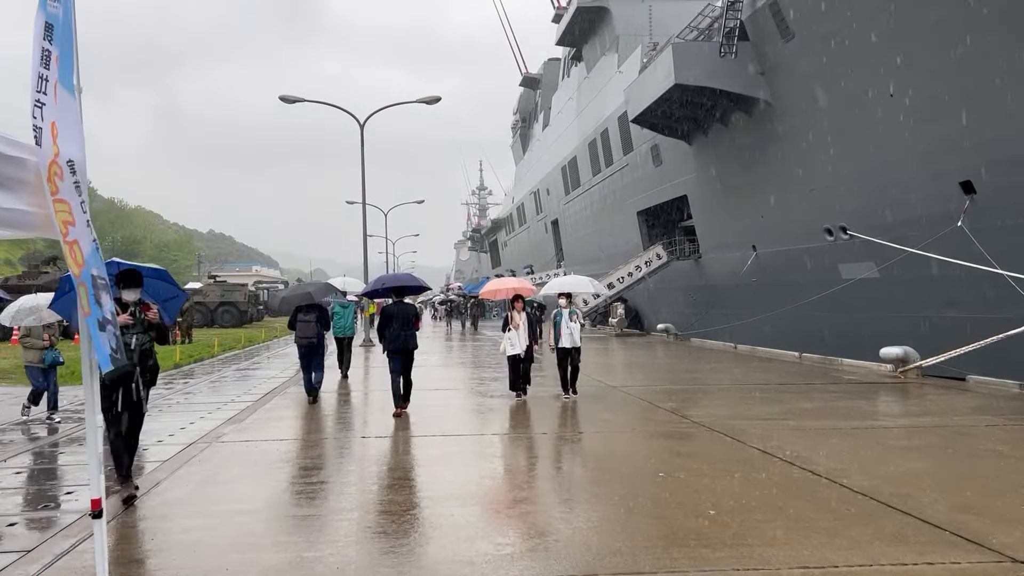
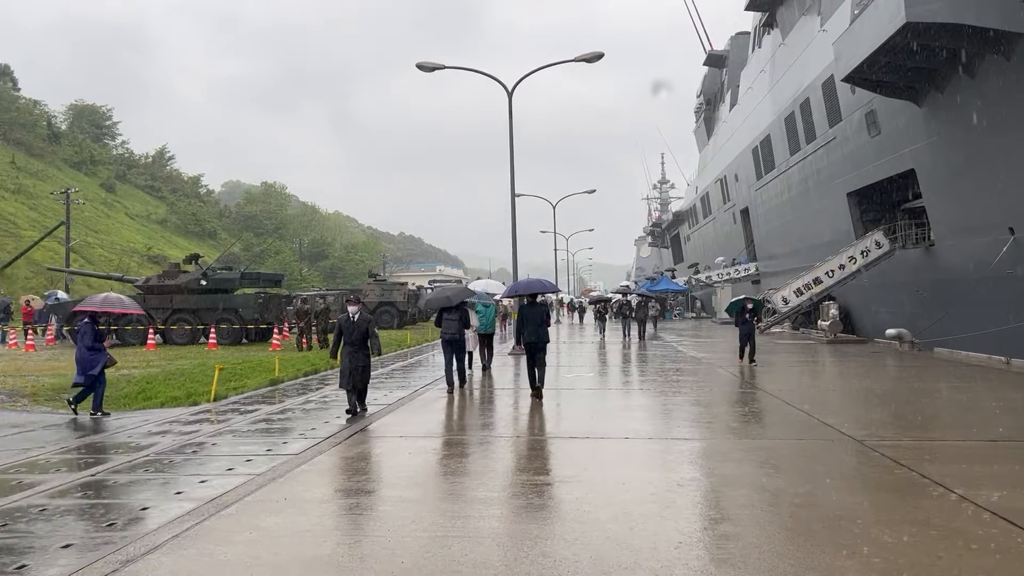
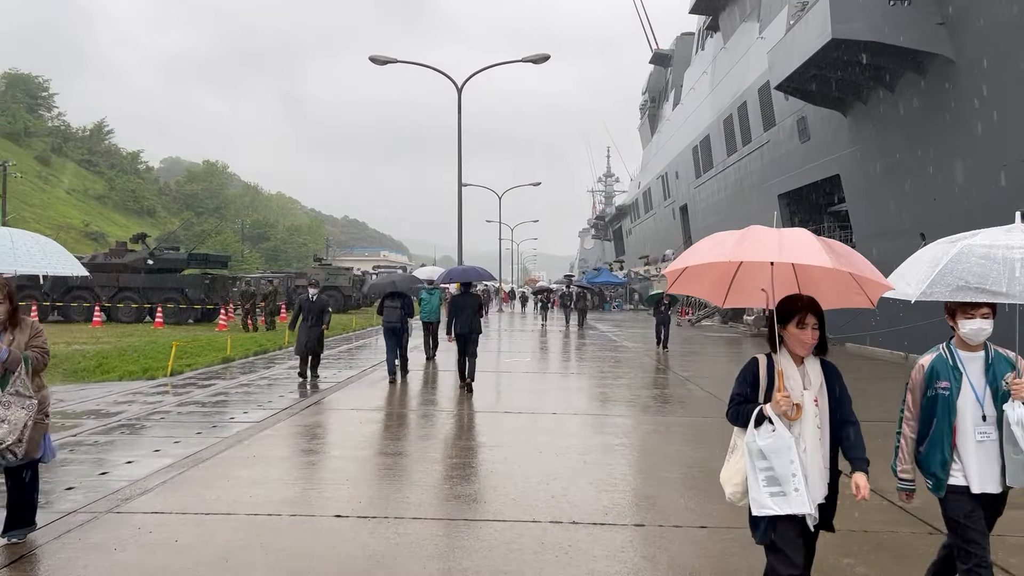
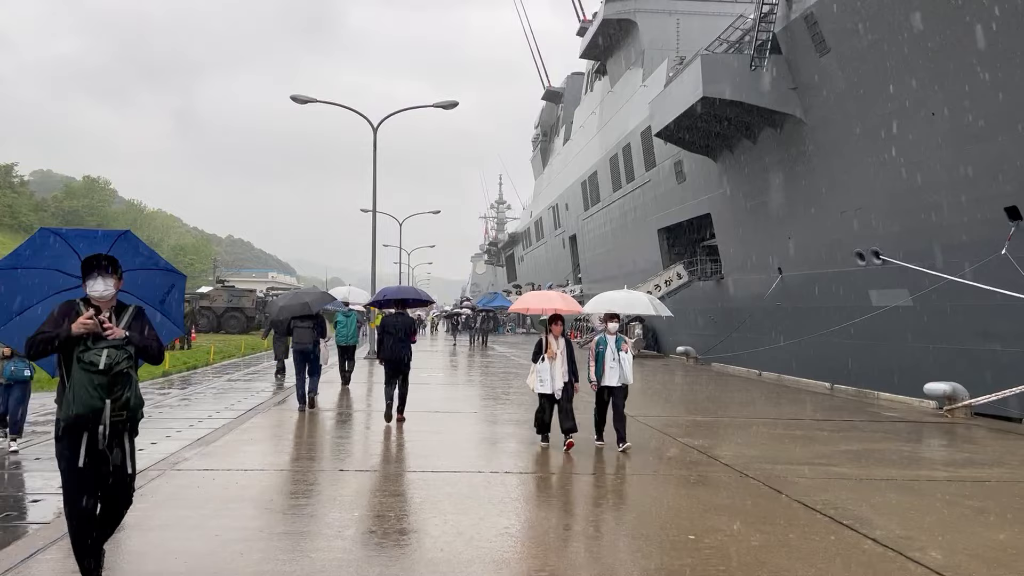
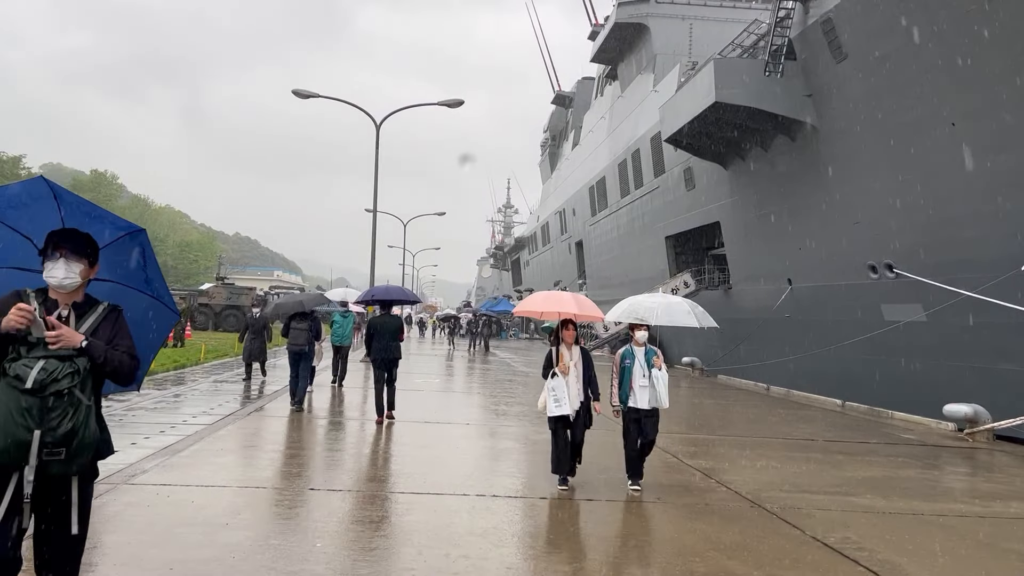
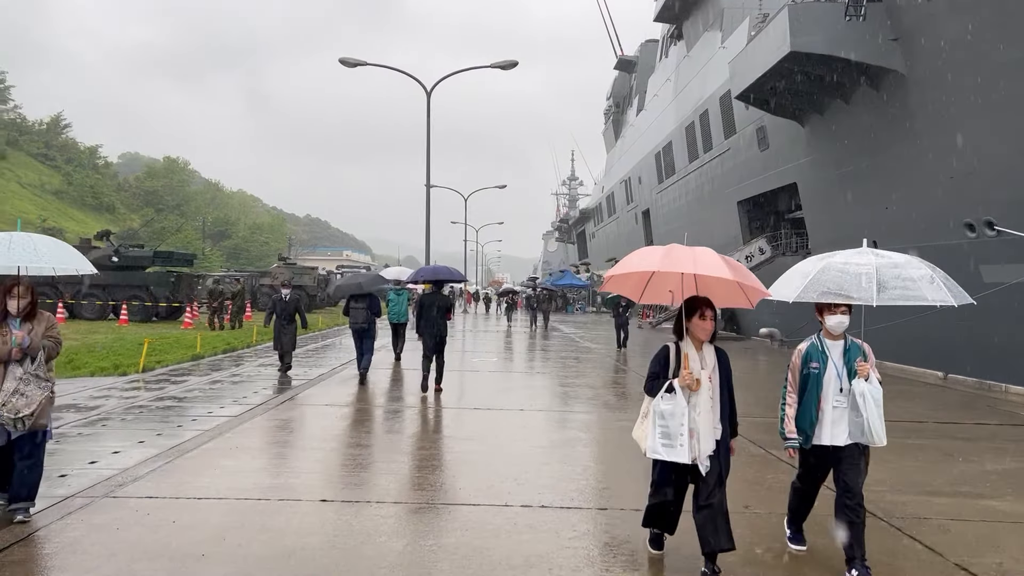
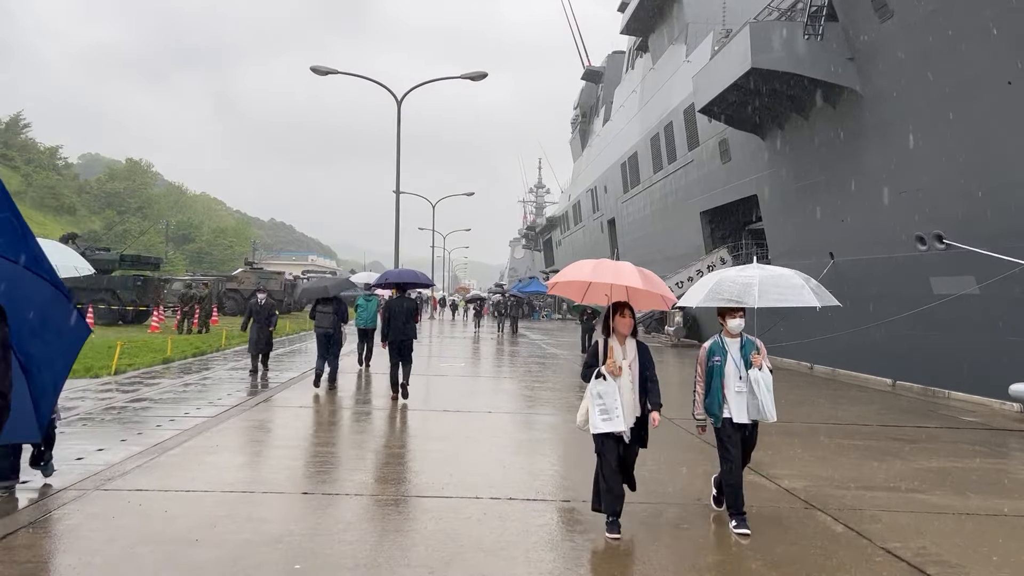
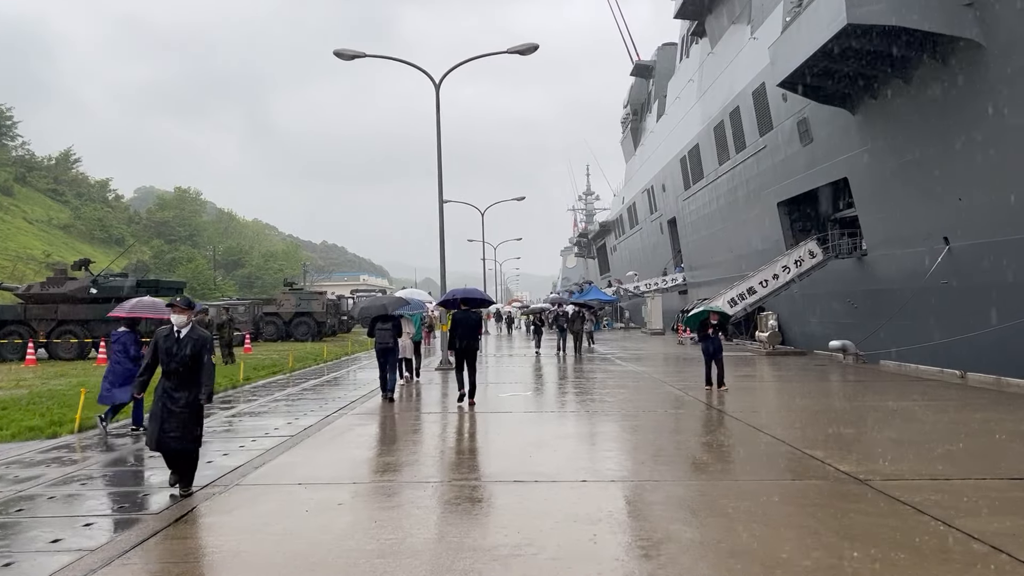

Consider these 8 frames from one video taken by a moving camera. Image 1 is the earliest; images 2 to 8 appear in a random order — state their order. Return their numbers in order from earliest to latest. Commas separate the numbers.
4, 5, 7, 6, 3, 2, 8
